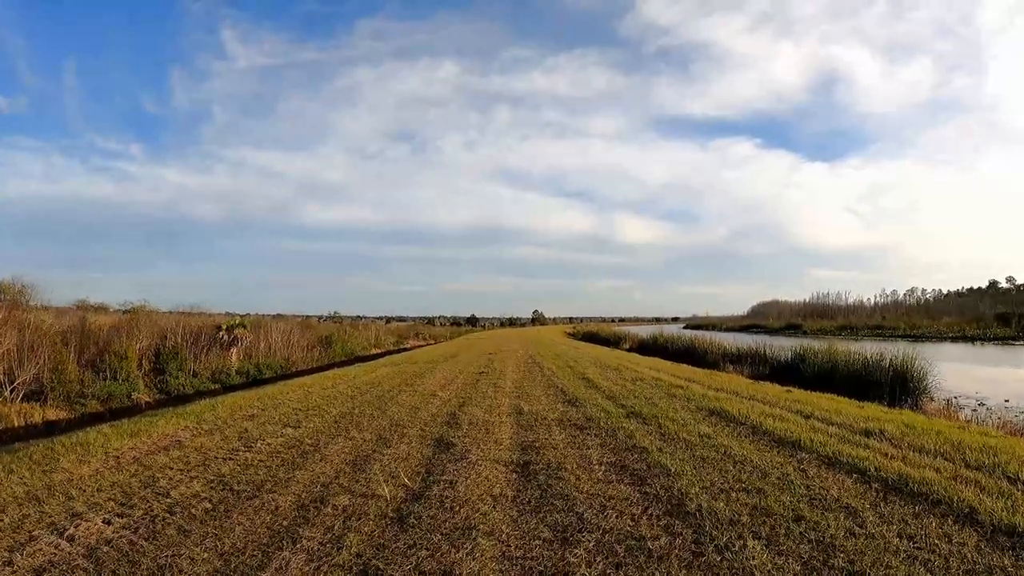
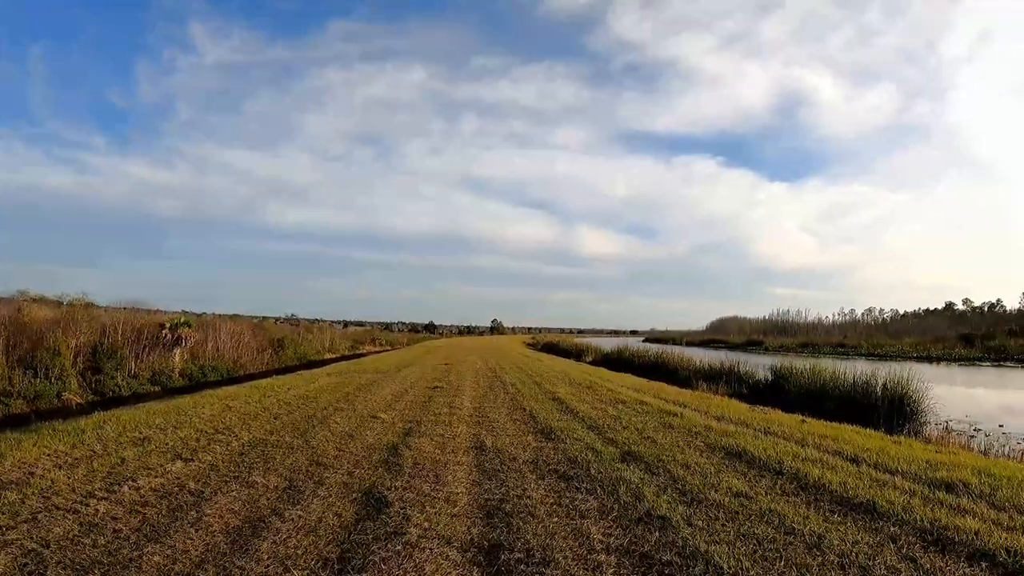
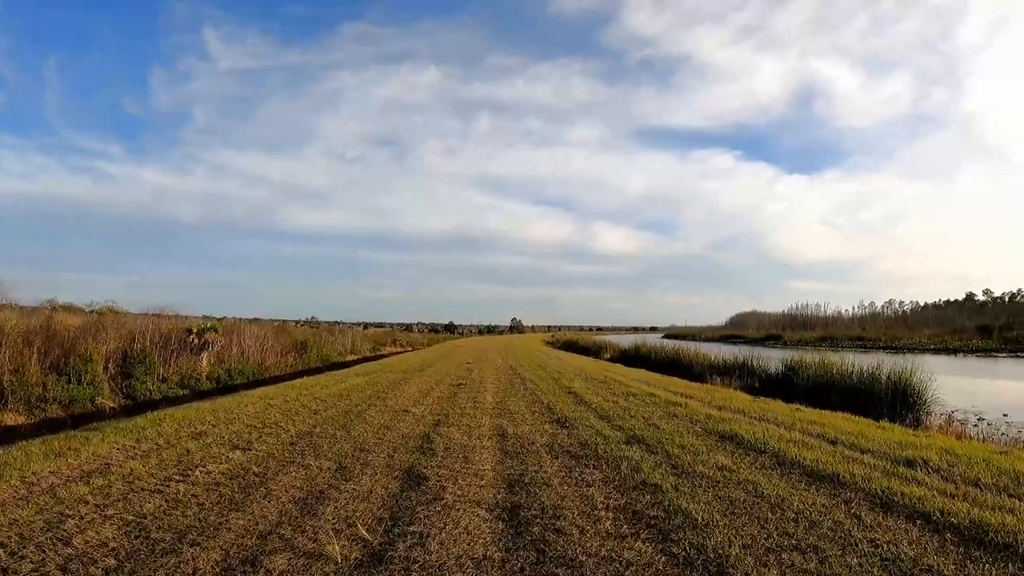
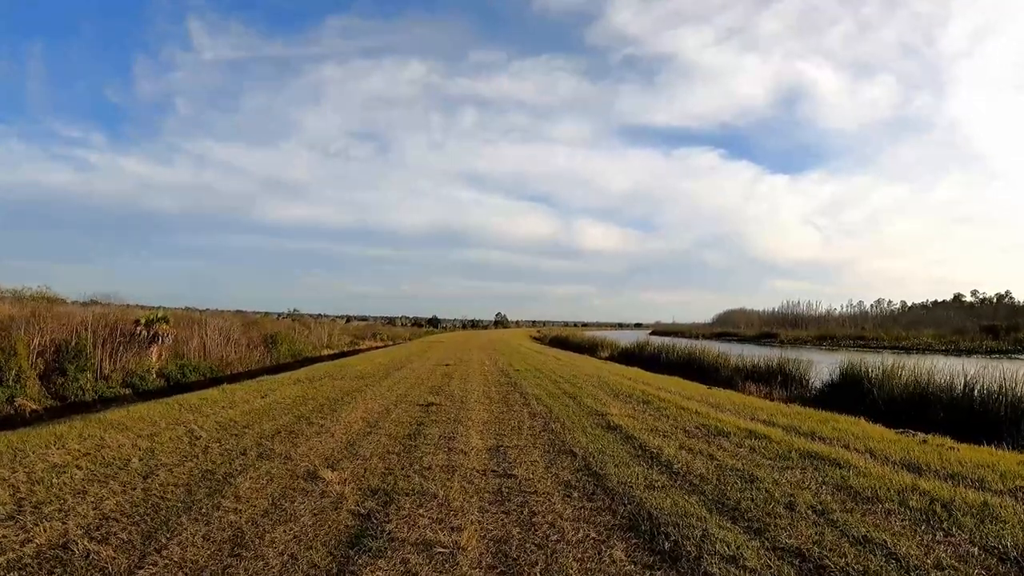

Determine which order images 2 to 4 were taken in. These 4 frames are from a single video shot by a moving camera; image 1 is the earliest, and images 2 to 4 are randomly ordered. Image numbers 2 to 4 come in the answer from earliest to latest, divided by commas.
3, 2, 4
